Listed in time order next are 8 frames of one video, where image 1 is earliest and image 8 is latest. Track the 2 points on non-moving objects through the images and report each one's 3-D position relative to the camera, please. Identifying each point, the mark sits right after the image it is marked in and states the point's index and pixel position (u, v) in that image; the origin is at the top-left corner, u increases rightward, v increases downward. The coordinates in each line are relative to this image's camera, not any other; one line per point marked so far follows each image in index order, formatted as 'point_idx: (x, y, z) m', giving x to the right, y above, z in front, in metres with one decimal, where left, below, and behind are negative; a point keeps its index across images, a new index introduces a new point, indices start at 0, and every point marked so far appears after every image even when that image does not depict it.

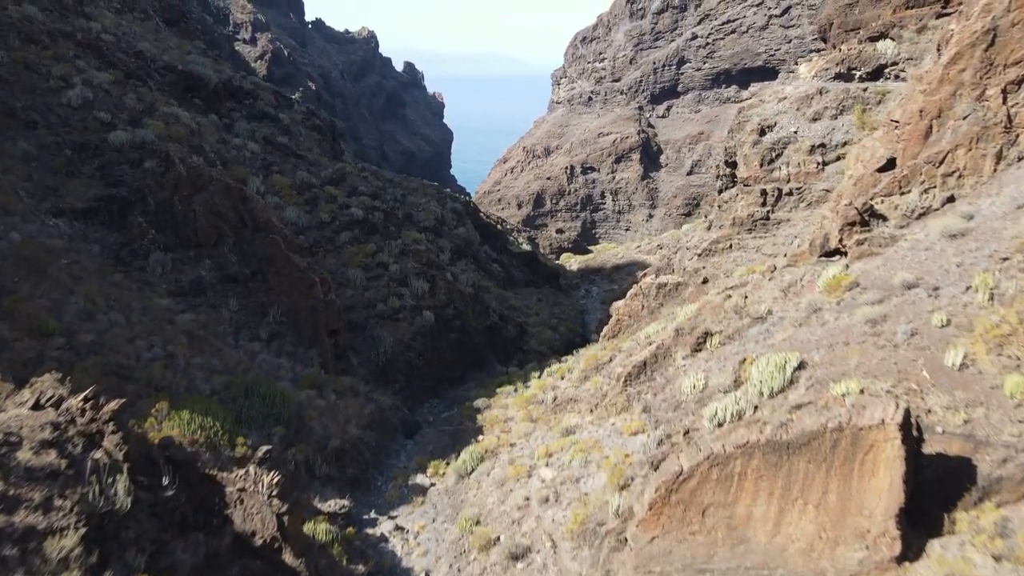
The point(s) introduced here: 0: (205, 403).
0: (-3.9, -1.5, +9.4) m
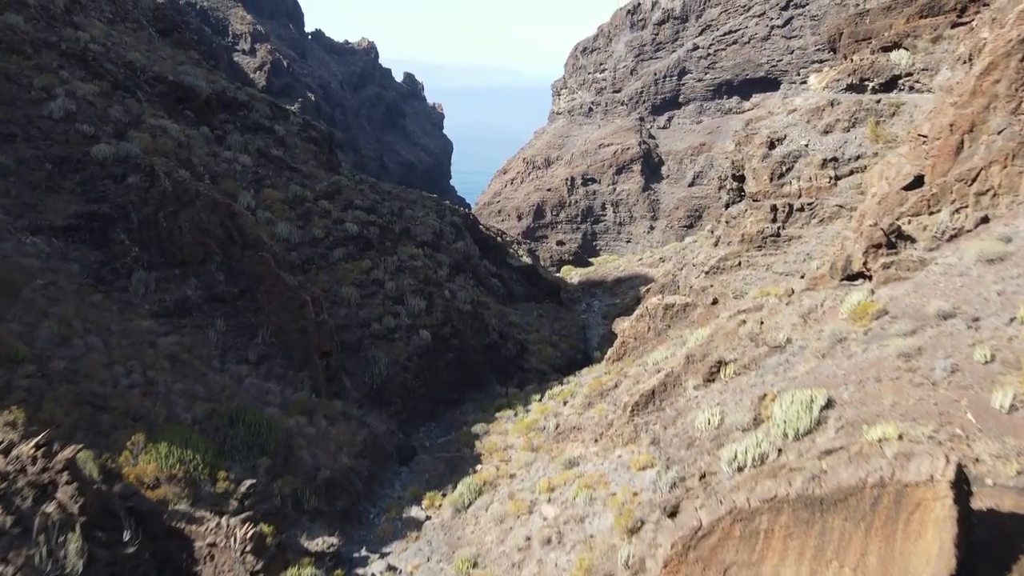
0: (-3.9, -1.7, +8.8) m
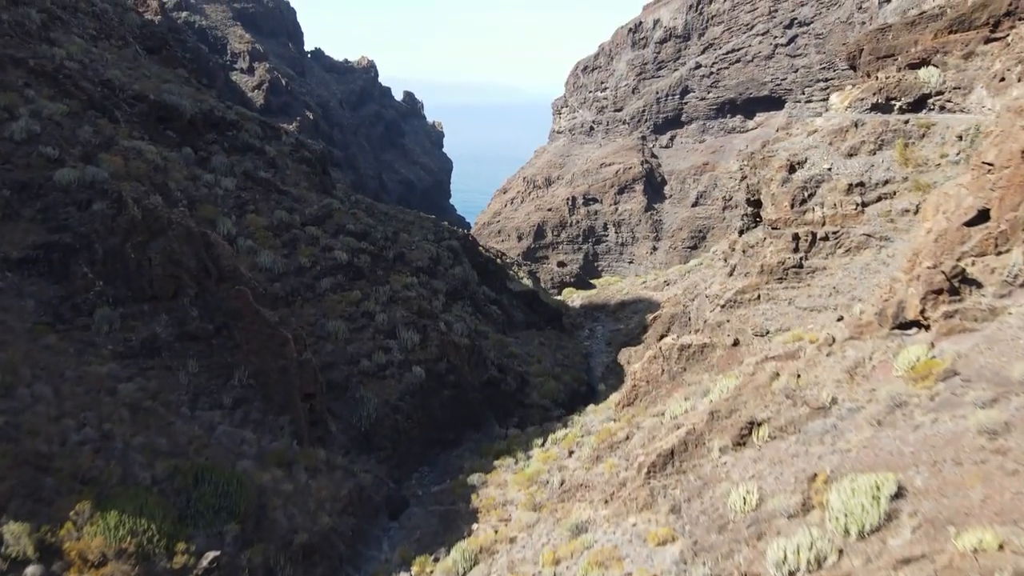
0: (-3.9, -2.2, +7.8) m
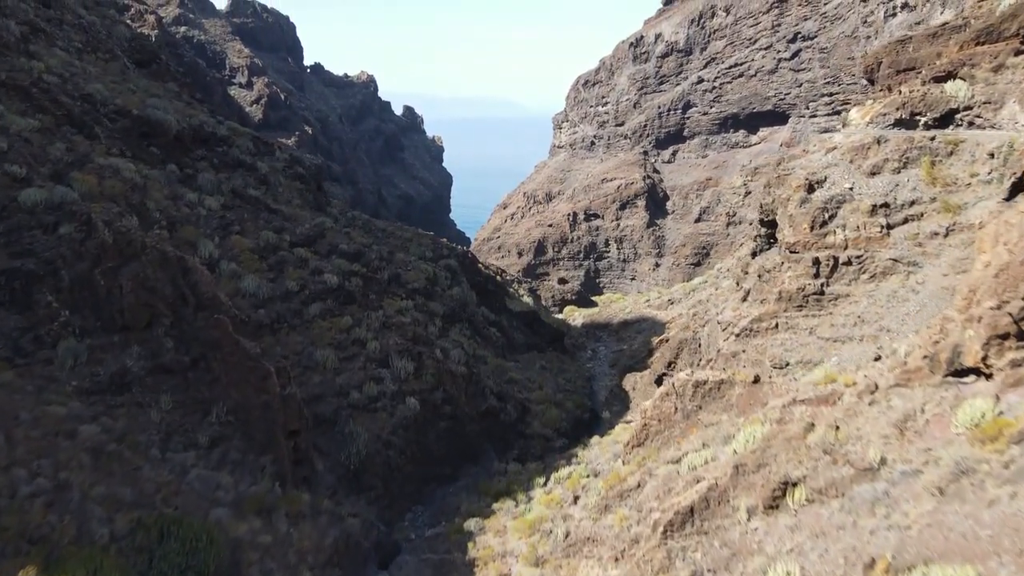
0: (-3.9, -2.6, +6.9) m
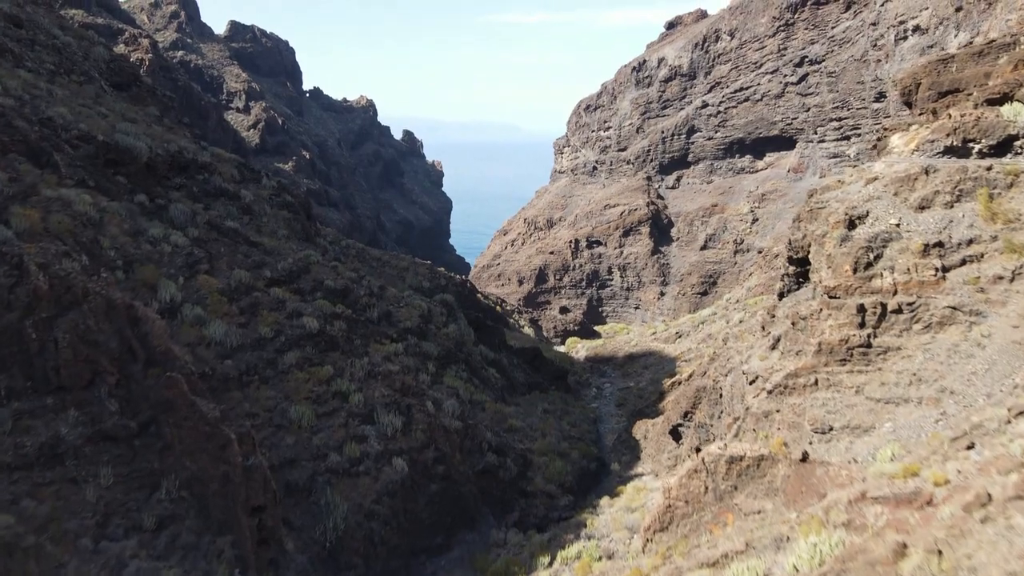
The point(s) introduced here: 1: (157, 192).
0: (-3.9, -3.1, +5.5) m
1: (-7.0, +1.9, +14.5) m
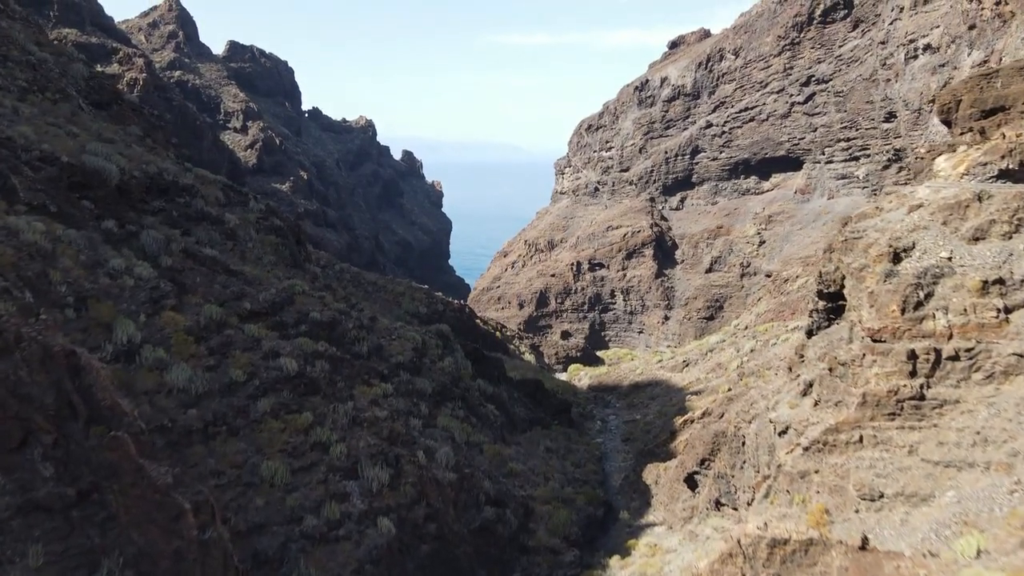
0: (-3.9, -3.5, +4.2) m
1: (-7.0, +1.3, +13.4) m
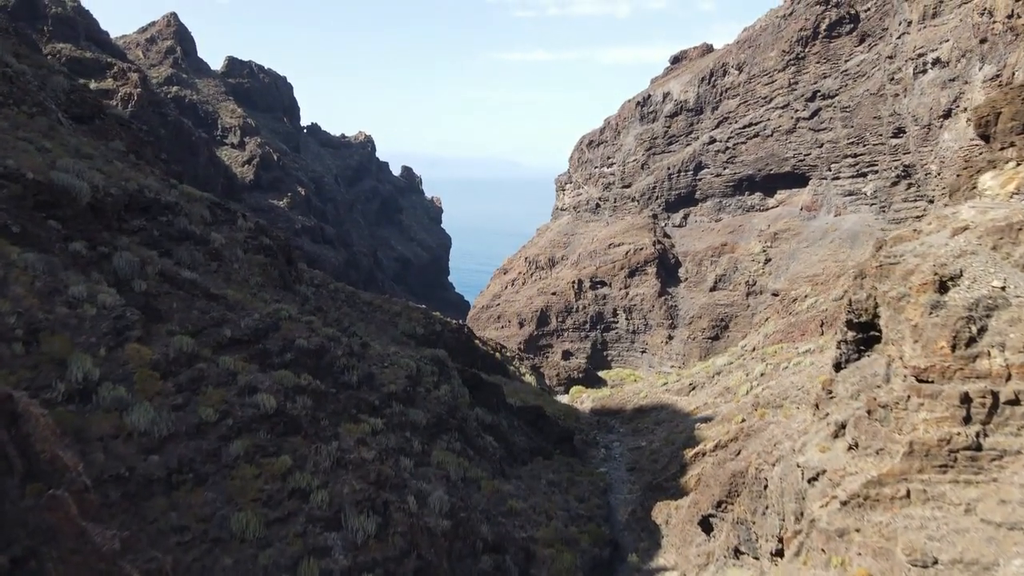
0: (-3.9, -3.7, +3.2) m
1: (-7.0, +0.9, +12.5) m
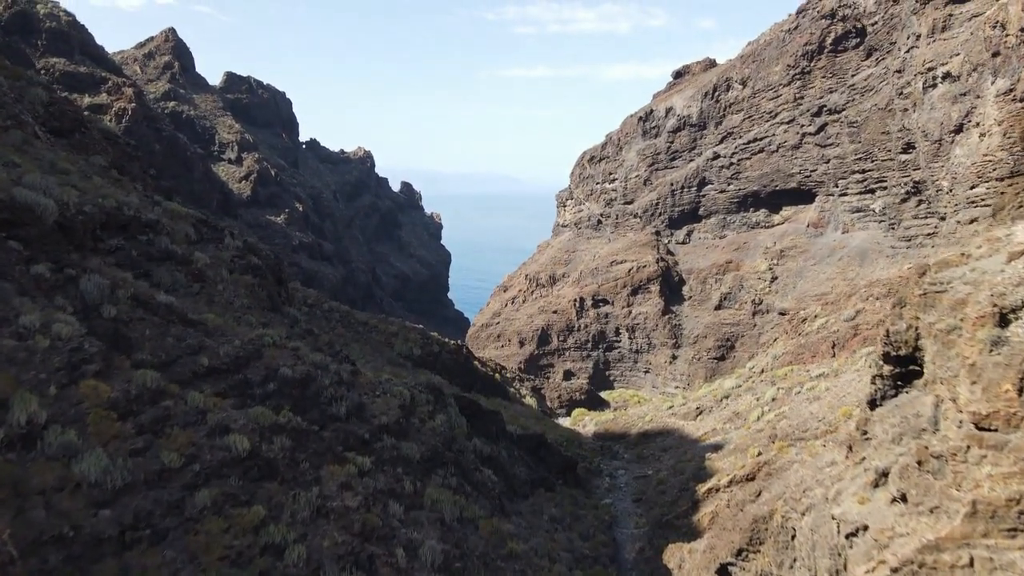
0: (-3.9, -3.9, +2.1) m
1: (-7.0, +0.4, +11.5) m
